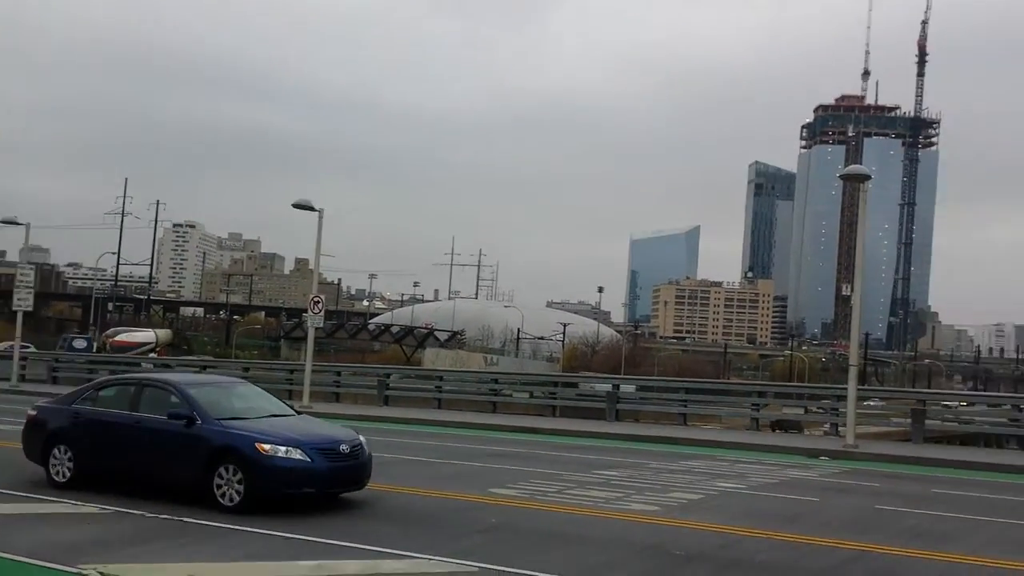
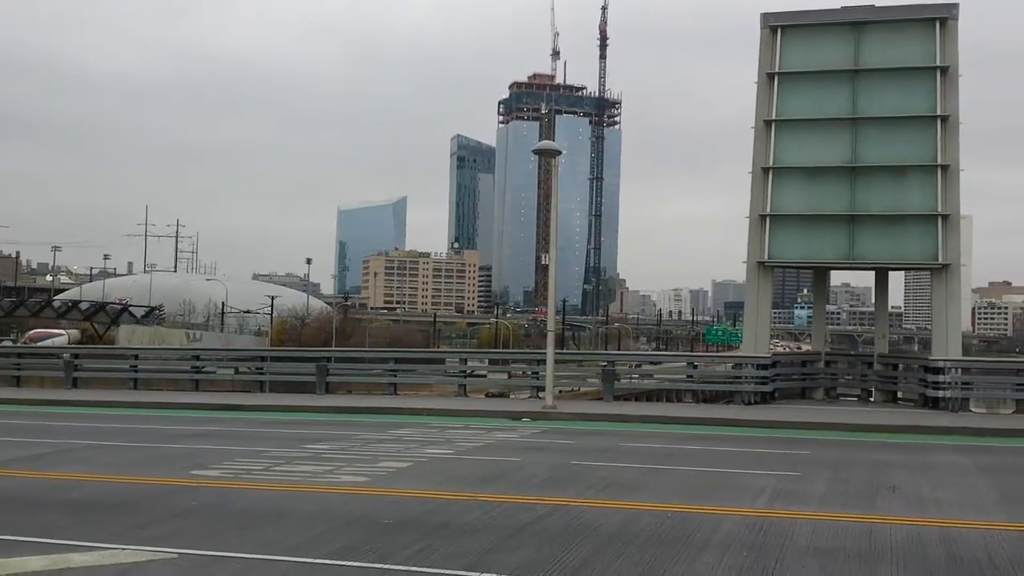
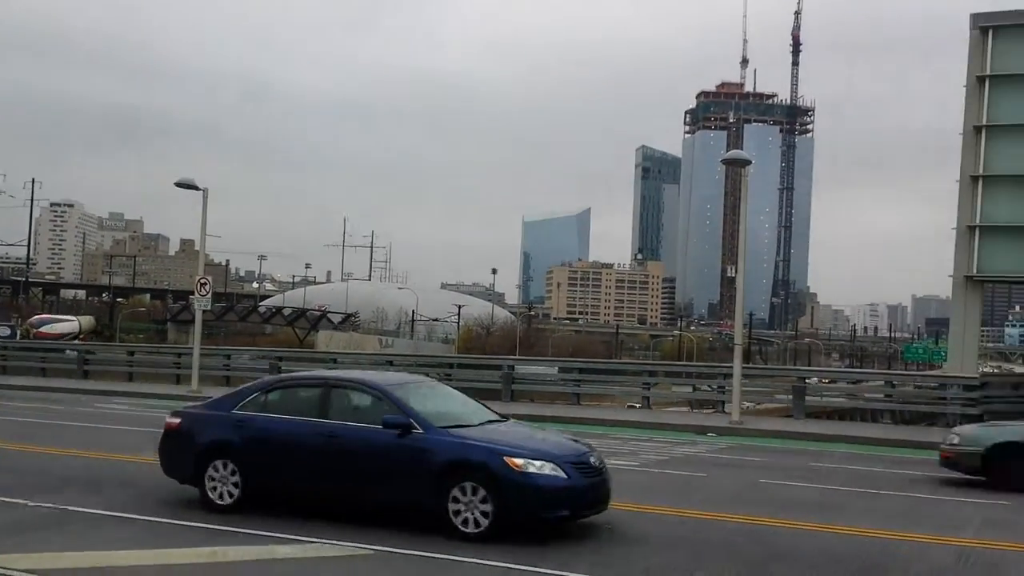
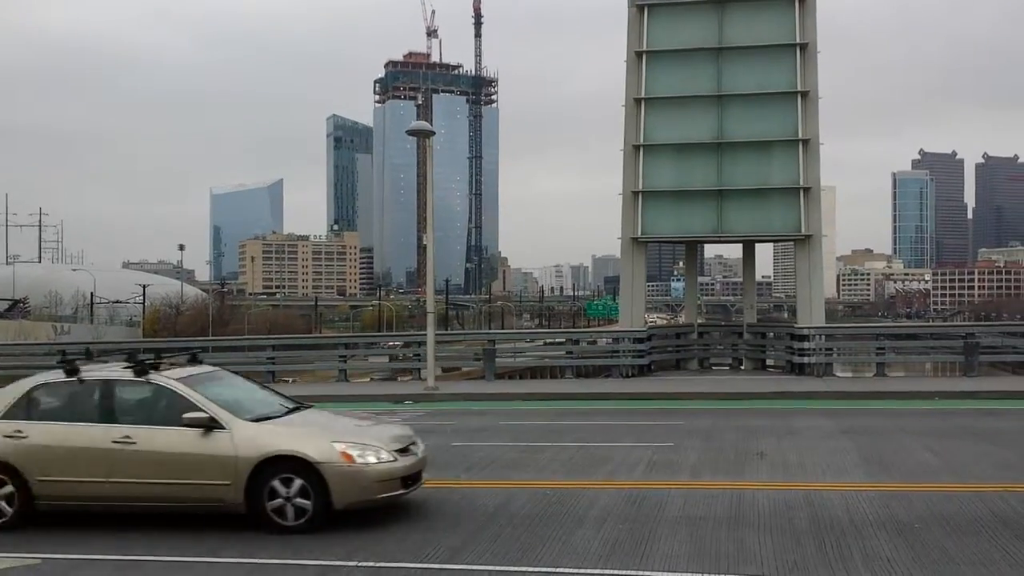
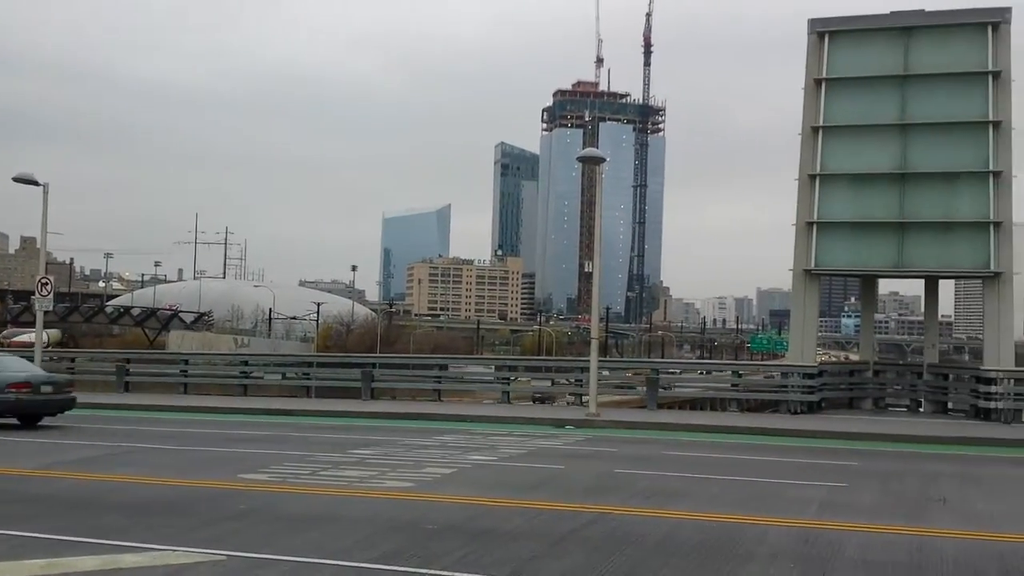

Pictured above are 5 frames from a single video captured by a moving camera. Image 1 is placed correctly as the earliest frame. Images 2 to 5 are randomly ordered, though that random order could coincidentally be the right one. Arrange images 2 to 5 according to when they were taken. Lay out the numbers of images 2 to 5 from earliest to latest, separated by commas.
3, 5, 2, 4
